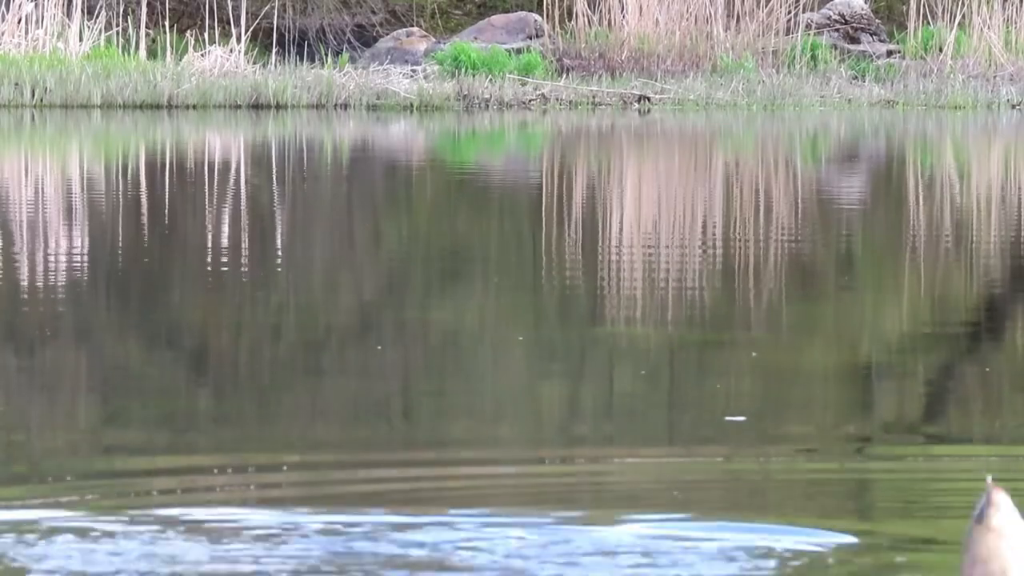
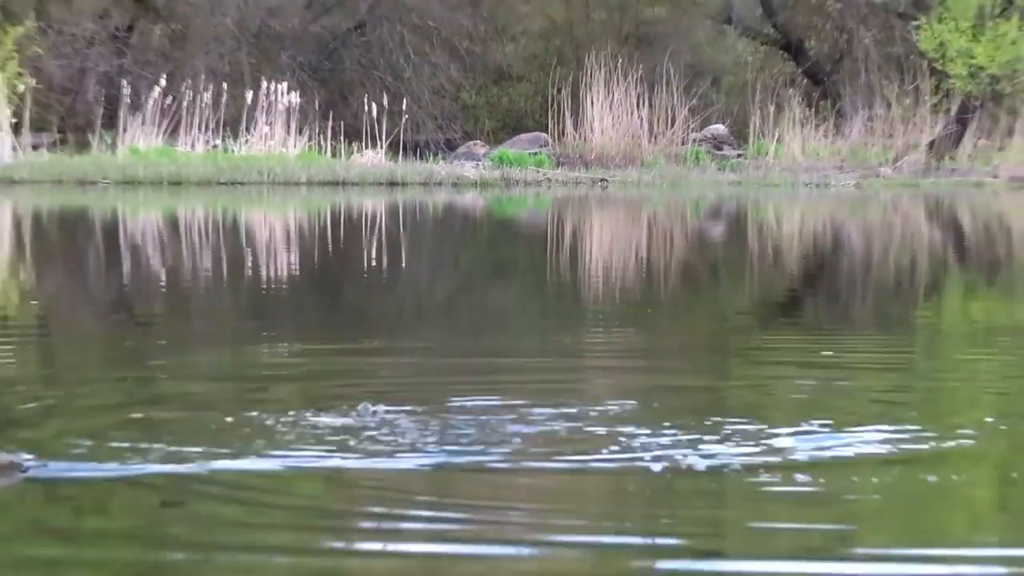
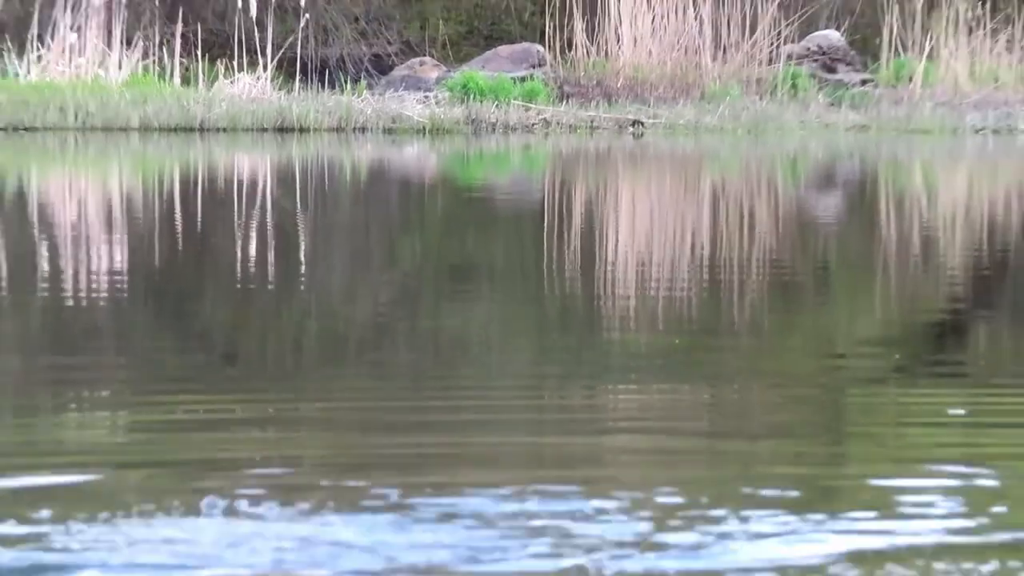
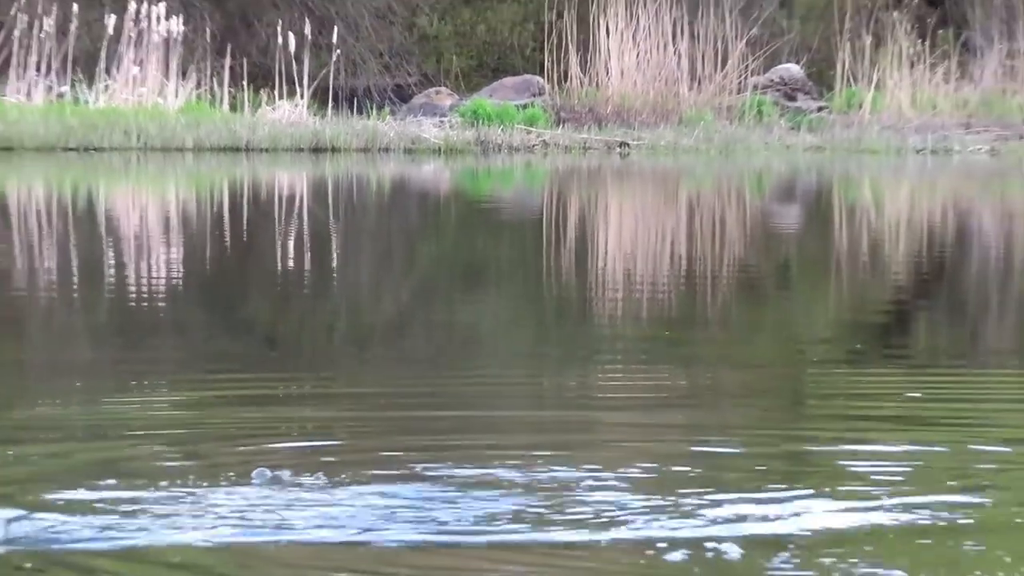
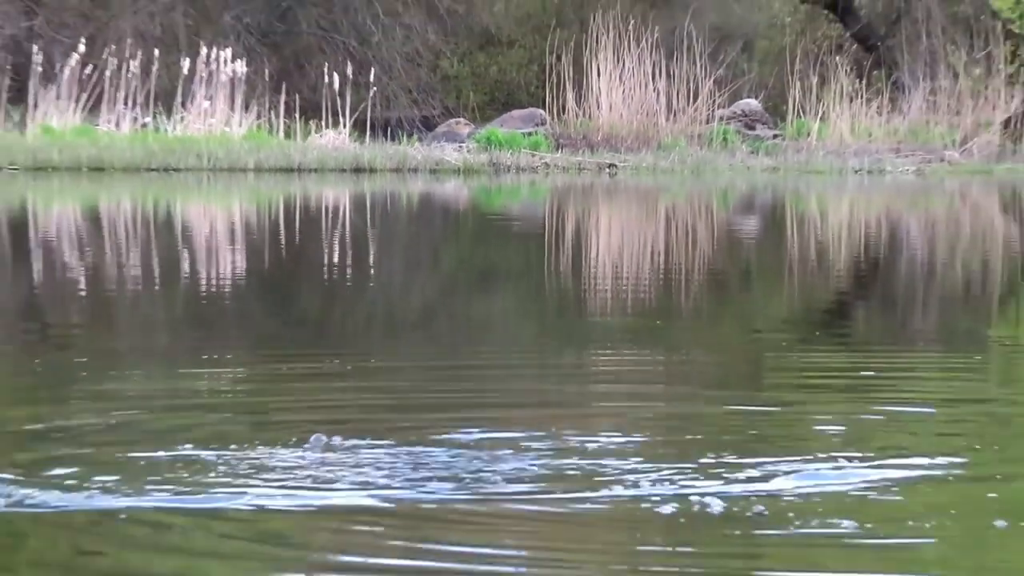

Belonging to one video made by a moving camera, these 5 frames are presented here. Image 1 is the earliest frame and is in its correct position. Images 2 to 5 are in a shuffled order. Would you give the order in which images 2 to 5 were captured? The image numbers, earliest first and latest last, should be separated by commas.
3, 4, 5, 2
